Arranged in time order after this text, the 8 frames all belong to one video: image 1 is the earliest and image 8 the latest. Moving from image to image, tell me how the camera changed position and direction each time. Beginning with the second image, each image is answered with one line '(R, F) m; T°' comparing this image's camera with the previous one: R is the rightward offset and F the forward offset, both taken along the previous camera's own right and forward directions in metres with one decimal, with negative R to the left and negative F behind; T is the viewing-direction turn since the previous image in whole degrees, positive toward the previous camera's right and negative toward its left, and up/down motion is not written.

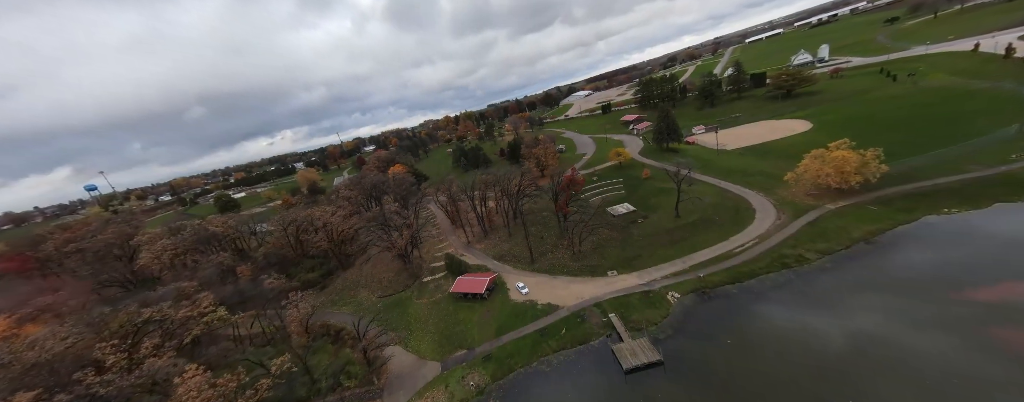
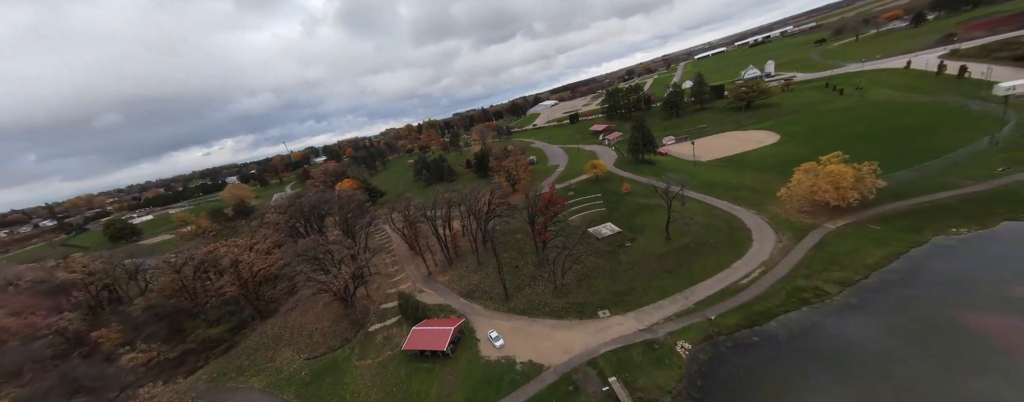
(+0.1, +7.4) m; +6°
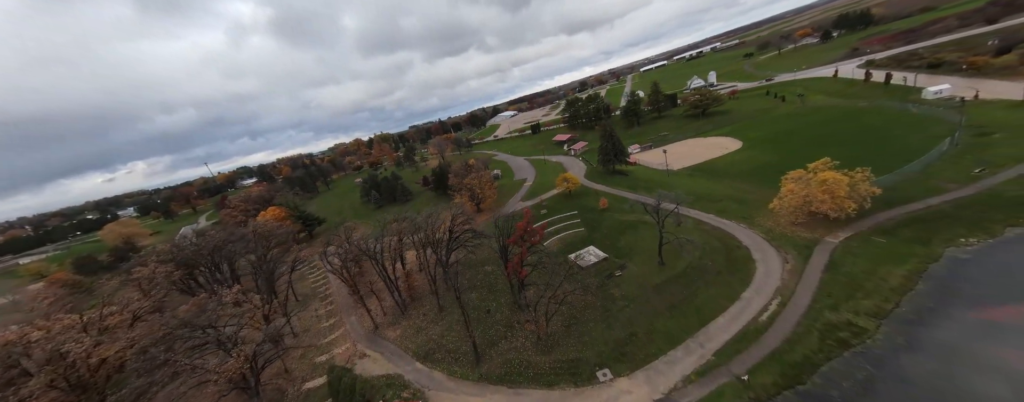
(-0.1, +7.6) m; +7°
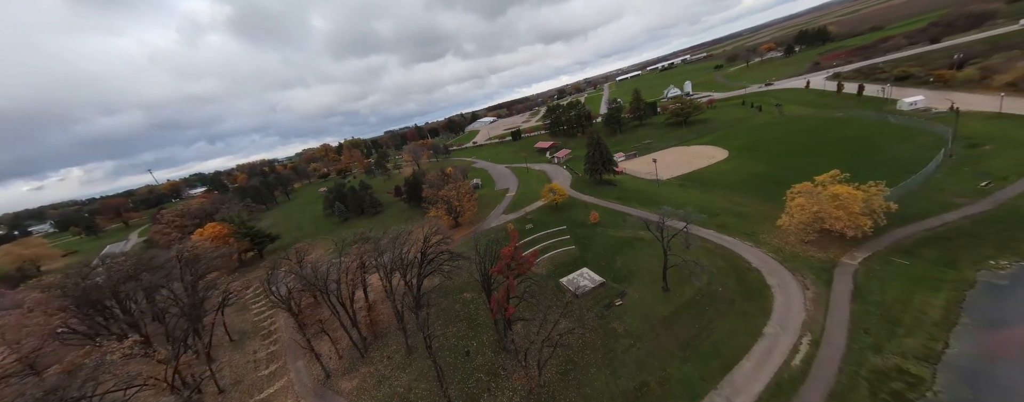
(-0.4, +5.2) m; +4°
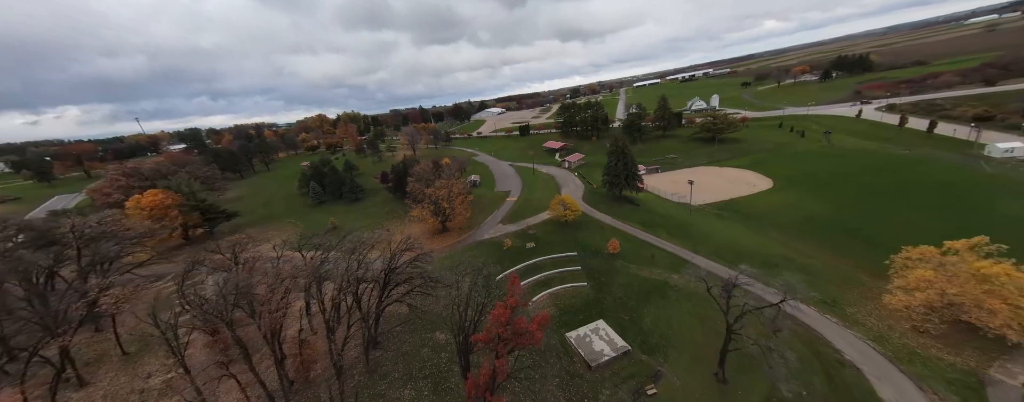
(-0.6, +9.5) m; 0°
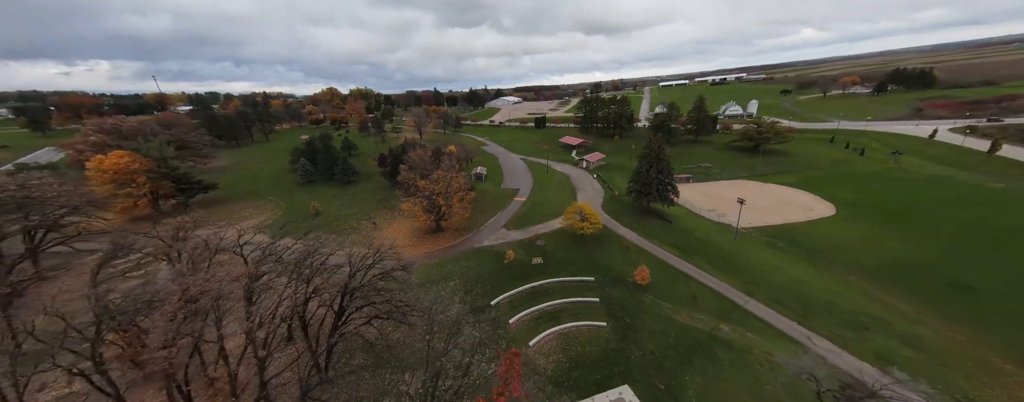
(0.0, +7.3) m; -2°
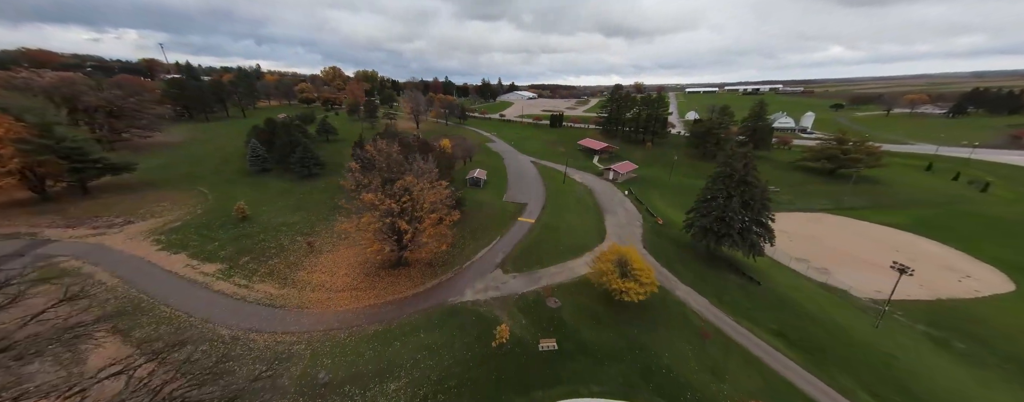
(+0.1, +13.7) m; -1°
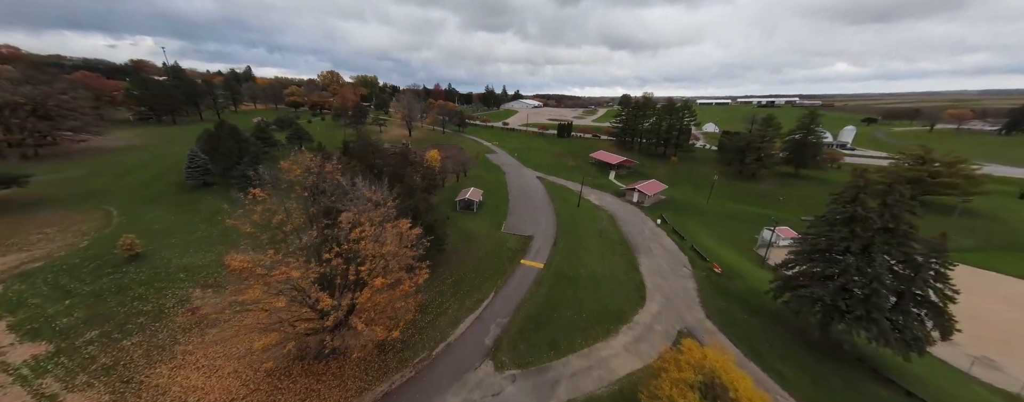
(+0.1, +9.9) m; -1°
